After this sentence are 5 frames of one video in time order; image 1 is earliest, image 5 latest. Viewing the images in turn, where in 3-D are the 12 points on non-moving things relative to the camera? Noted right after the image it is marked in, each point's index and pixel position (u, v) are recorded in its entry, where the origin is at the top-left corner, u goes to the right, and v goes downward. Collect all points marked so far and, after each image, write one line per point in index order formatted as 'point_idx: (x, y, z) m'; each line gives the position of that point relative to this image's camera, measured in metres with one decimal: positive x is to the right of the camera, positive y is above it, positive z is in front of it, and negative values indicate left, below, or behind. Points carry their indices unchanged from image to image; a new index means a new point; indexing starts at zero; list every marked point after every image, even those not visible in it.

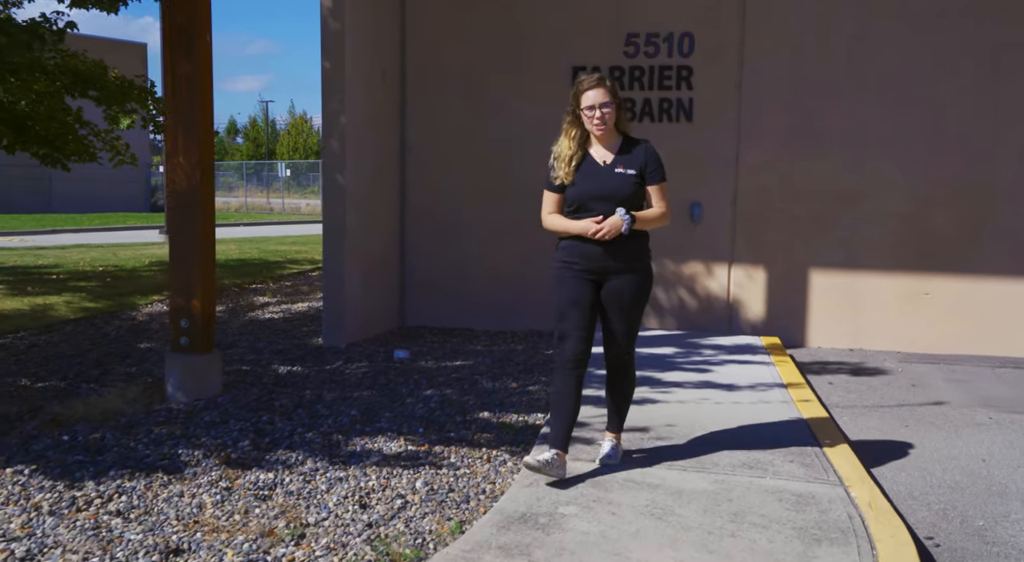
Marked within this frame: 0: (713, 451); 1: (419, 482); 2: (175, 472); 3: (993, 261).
0: (+1.1, -0.9, +4.3) m
1: (-0.4, -0.9, +3.9) m
2: (-1.6, -0.9, +3.8) m
3: (+4.1, +0.2, +6.9) m
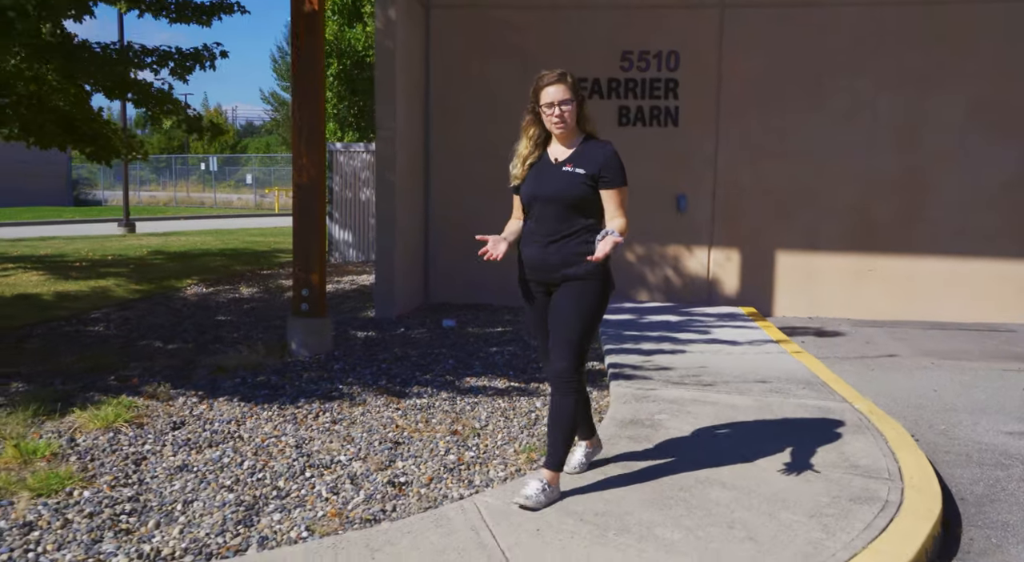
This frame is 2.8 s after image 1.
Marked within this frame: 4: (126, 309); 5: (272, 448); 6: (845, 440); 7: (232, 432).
0: (+1.6, -0.7, +5.6) m
1: (+0.2, -0.8, +5.1) m
2: (-1.0, -0.7, +4.9) m
3: (+4.4, +0.4, +8.5) m
4: (-3.8, -0.3, +8.0) m
5: (-1.2, -0.8, +4.0) m
6: (+1.8, -0.9, +4.4) m
7: (-1.5, -0.8, +4.2) m
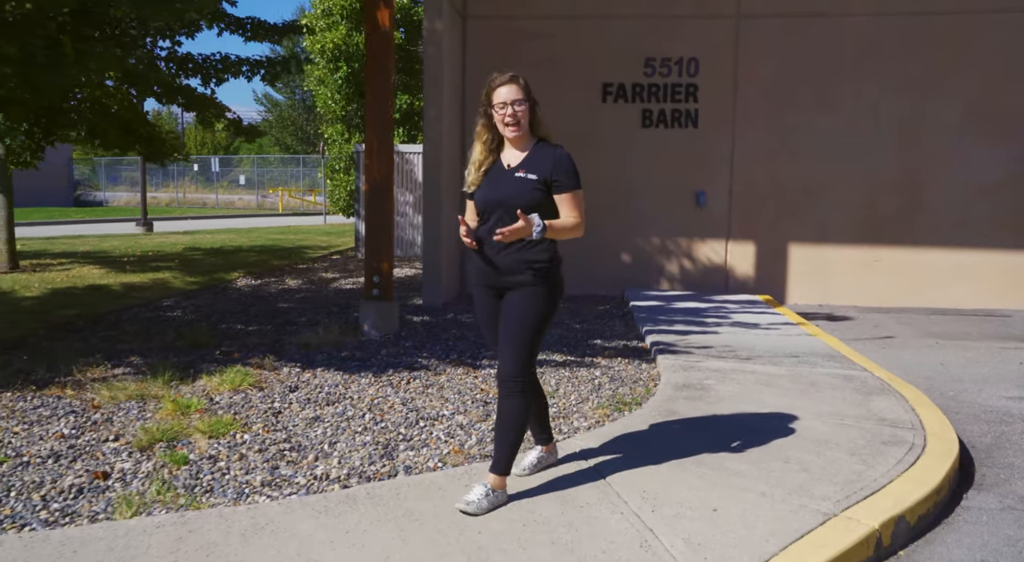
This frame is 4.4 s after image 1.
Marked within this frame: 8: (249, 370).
0: (+2.1, -0.6, +6.3) m
1: (+0.6, -0.6, +5.7) m
2: (-0.6, -0.6, +5.6) m
3: (+4.8, +0.5, +9.2) m
4: (-3.4, -0.2, +8.6) m
5: (-0.7, -0.7, +4.7) m
6: (+2.3, -0.7, +5.1) m
7: (-1.0, -0.7, +4.9) m
8: (-1.7, -0.6, +5.2) m
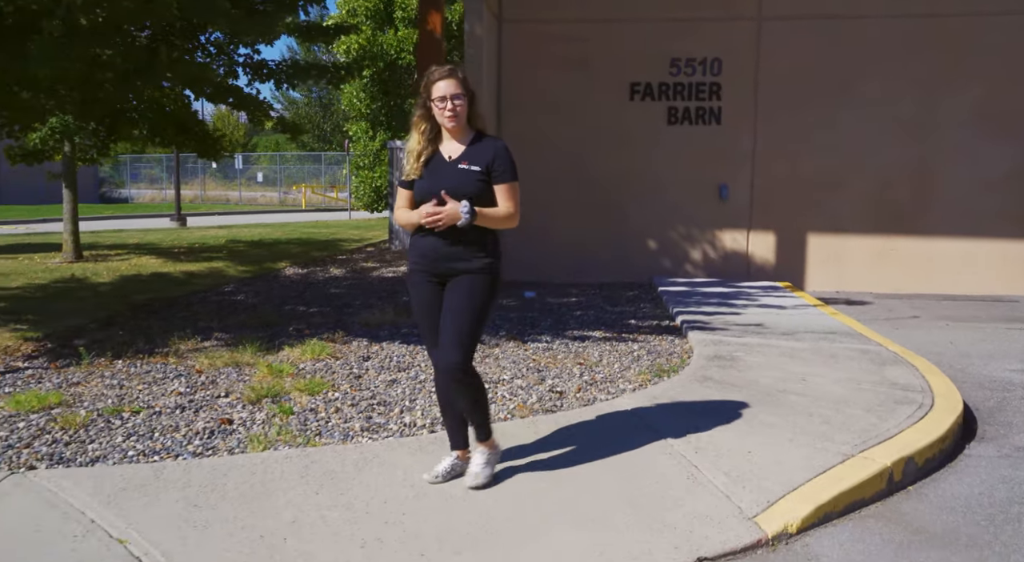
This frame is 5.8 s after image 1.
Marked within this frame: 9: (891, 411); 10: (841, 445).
0: (+2.4, -0.4, +6.9) m
1: (+1.0, -0.5, +6.3) m
2: (-0.2, -0.5, +6.2) m
3: (+5.2, +0.7, +9.7) m
4: (-3.0, 0.0, +9.2) m
5: (-0.4, -0.6, +5.3) m
6: (+2.6, -0.6, +5.6) m
7: (-0.7, -0.5, +5.5) m
8: (-1.4, -0.5, +5.8) m
9: (+2.2, -0.7, +4.6) m
10: (+1.6, -0.8, +4.0) m
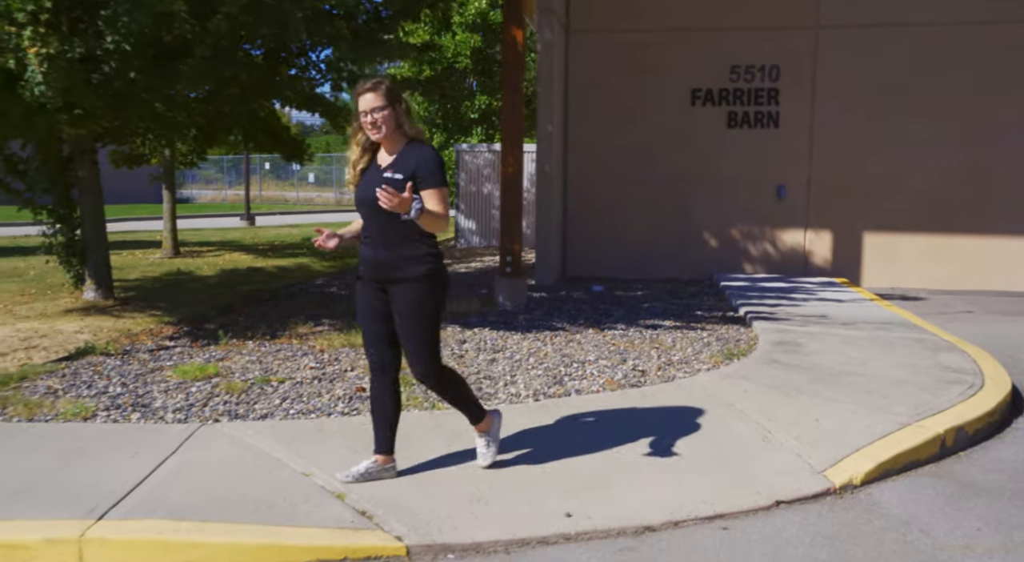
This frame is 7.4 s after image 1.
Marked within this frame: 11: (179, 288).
0: (+3.1, -0.4, +7.3) m
1: (+1.6, -0.4, +6.9) m
2: (+0.4, -0.4, +6.8) m
3: (+6.1, +0.7, +10.0) m
4: (-2.2, 0.0, +10.0) m
5: (+0.2, -0.5, +5.9) m
6: (+3.2, -0.6, +6.1) m
7: (-0.1, -0.5, +6.1) m
8: (-0.7, -0.4, +6.5) m
9: (+2.7, -0.7, +5.1) m
10: (+2.2, -0.8, +4.5) m
11: (-3.5, -0.1, +8.5) m
